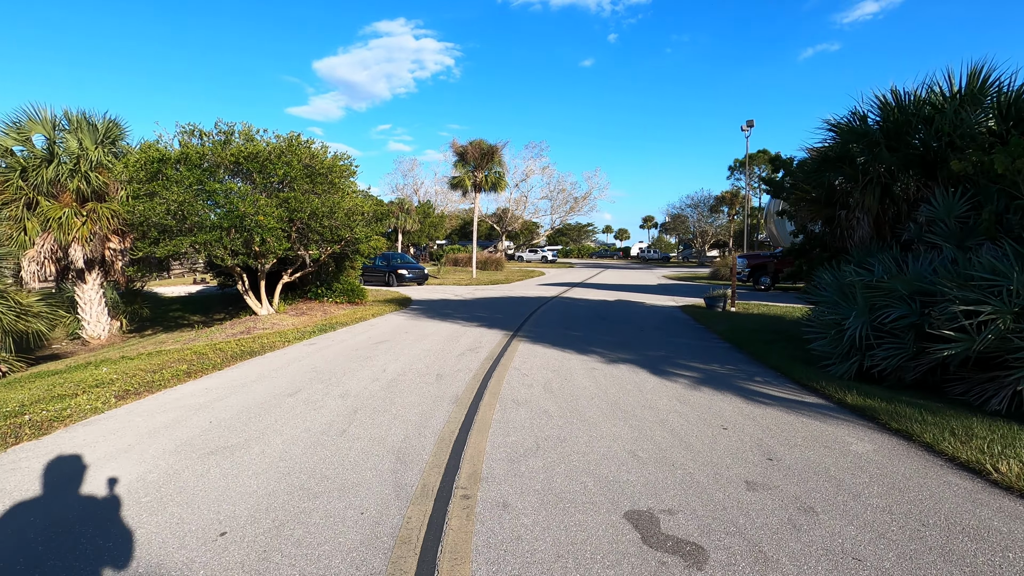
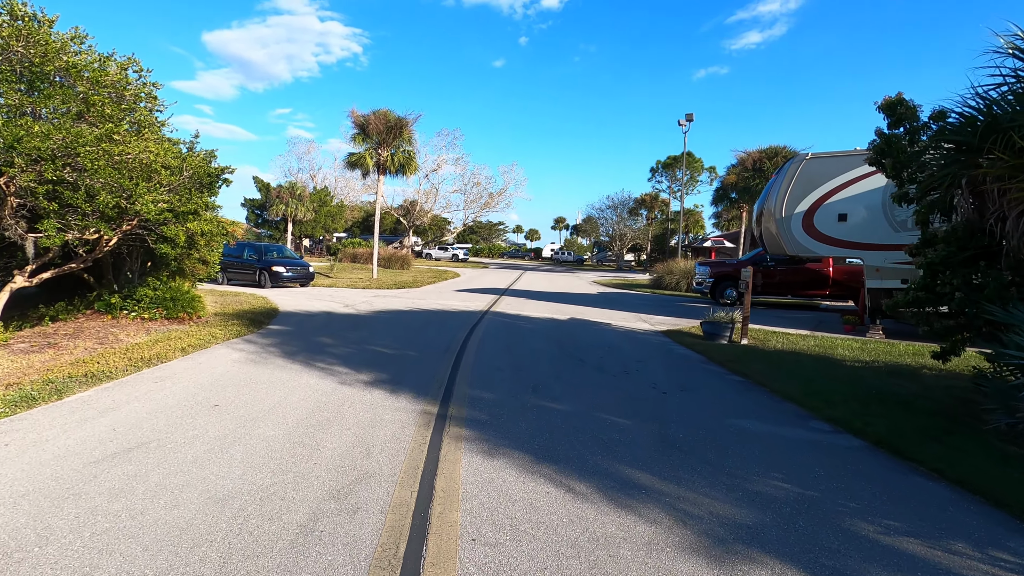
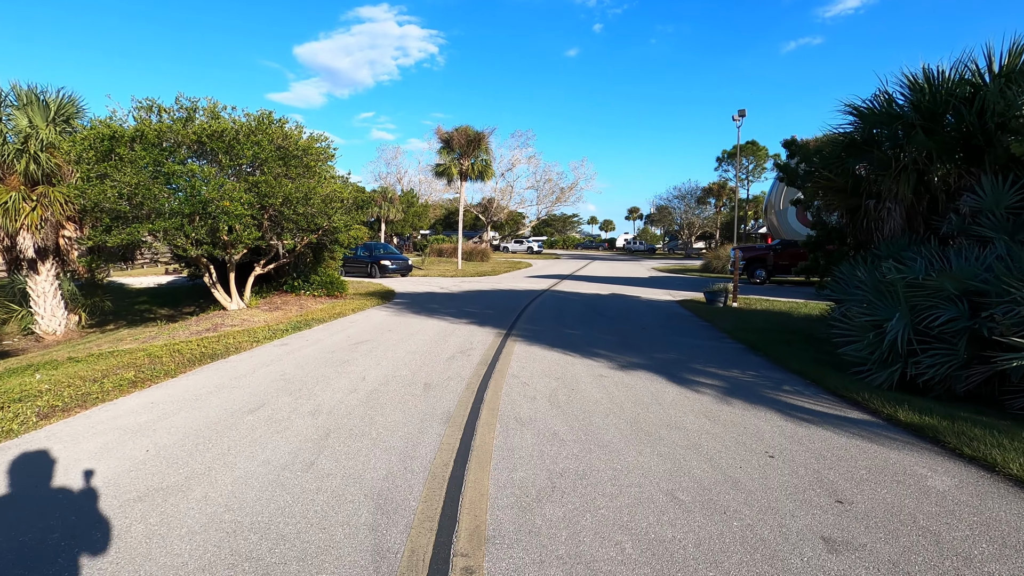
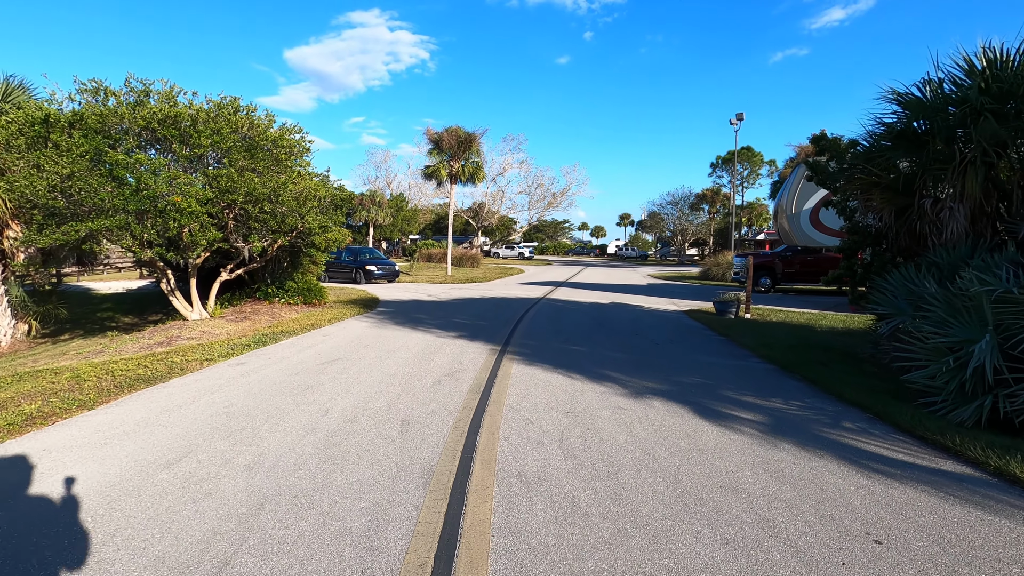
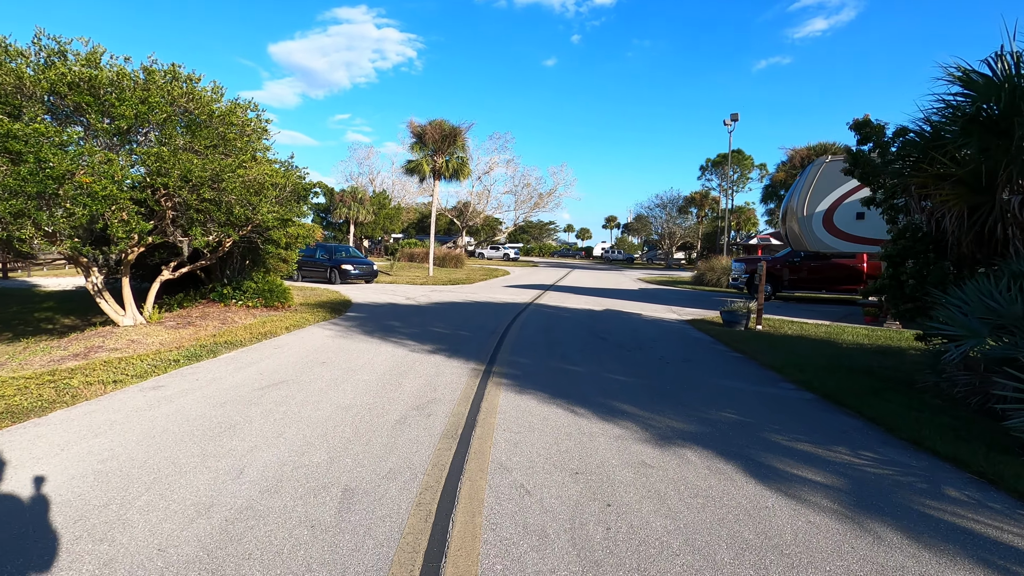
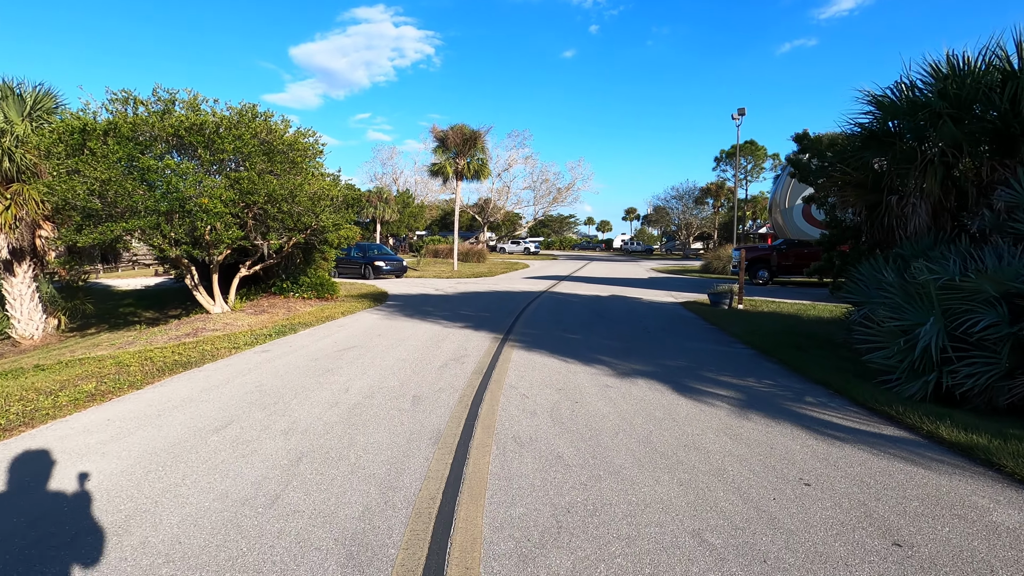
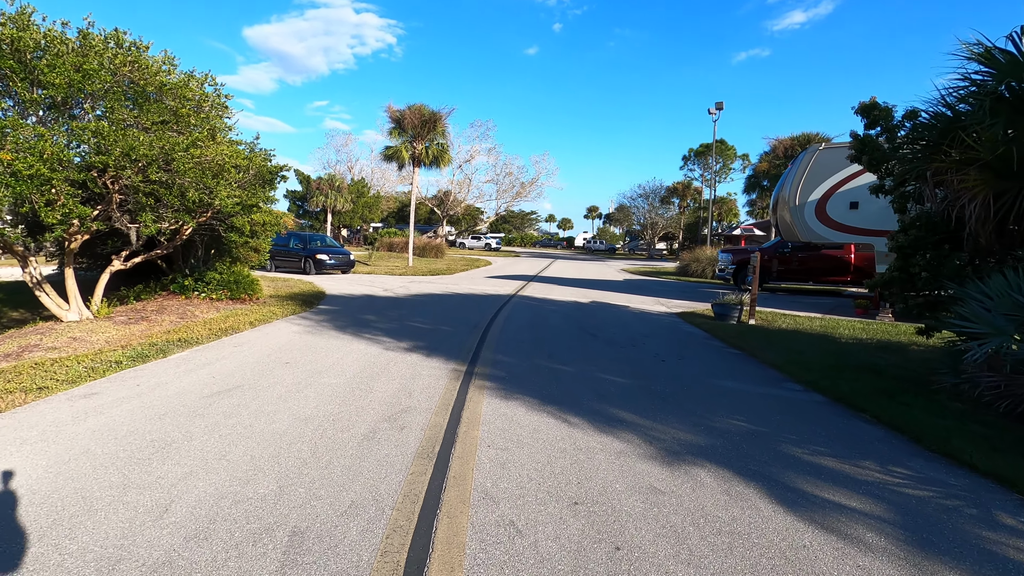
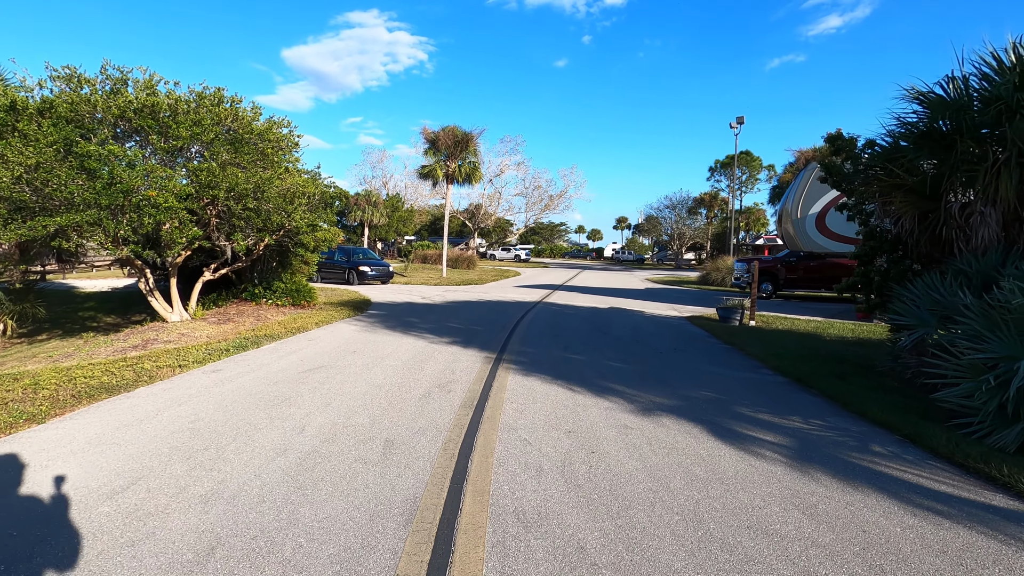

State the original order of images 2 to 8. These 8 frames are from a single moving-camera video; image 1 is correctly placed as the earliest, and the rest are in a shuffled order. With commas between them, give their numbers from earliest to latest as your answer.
3, 6, 4, 8, 5, 7, 2
